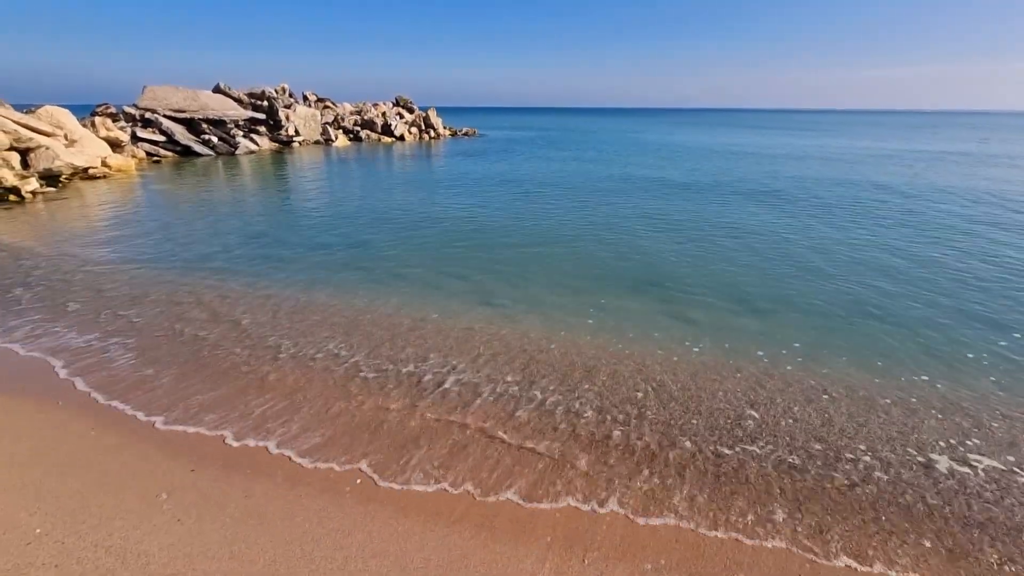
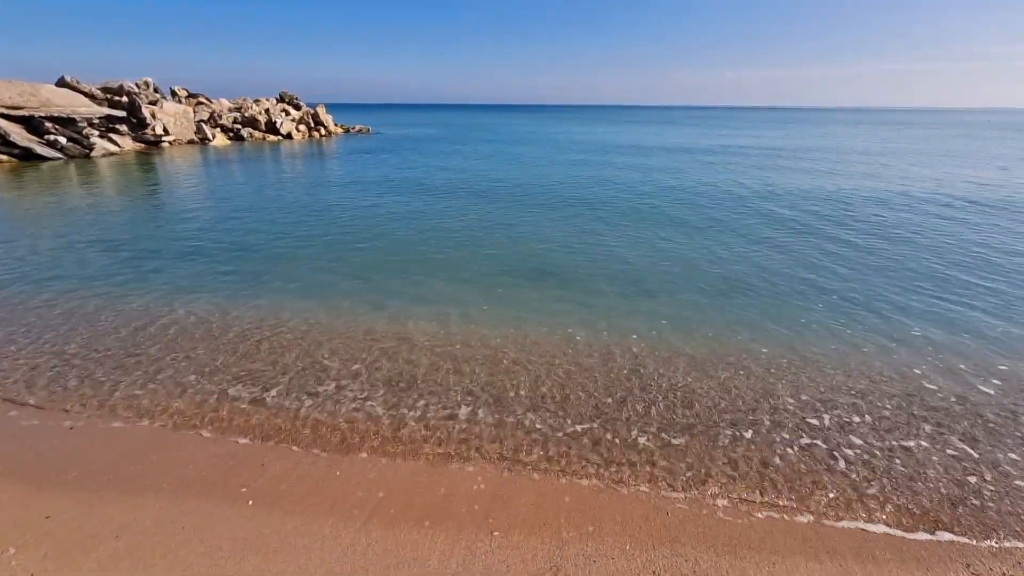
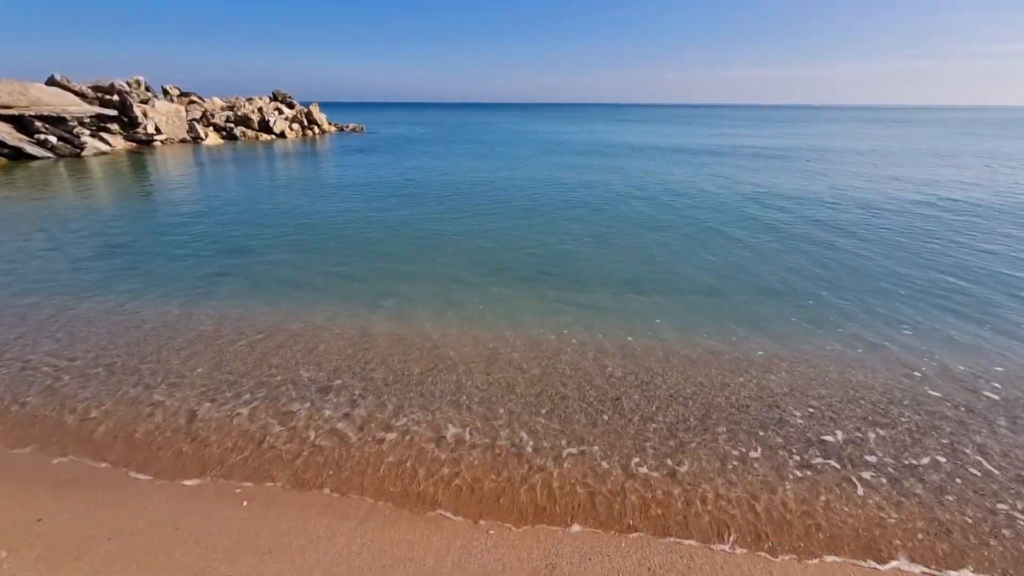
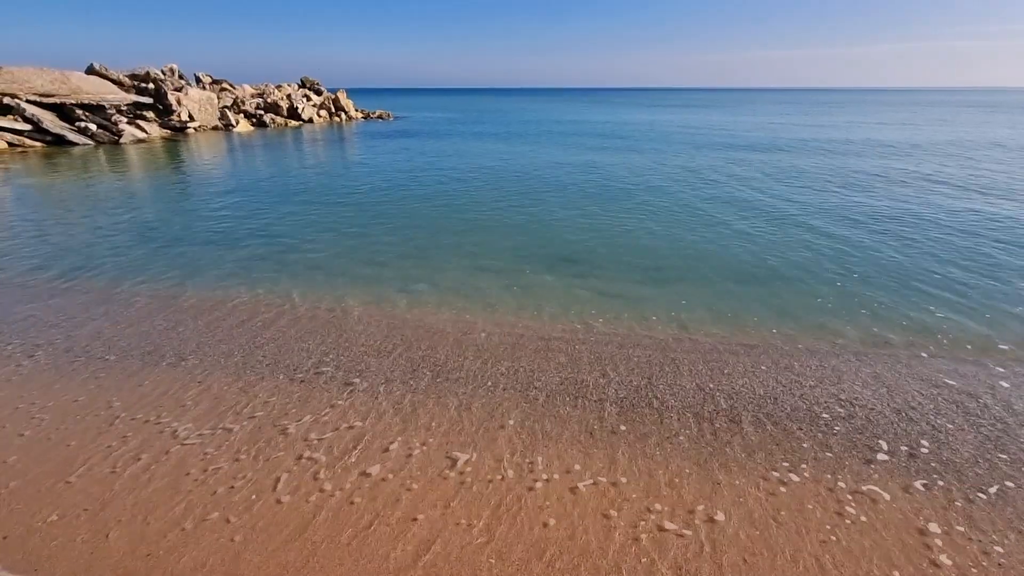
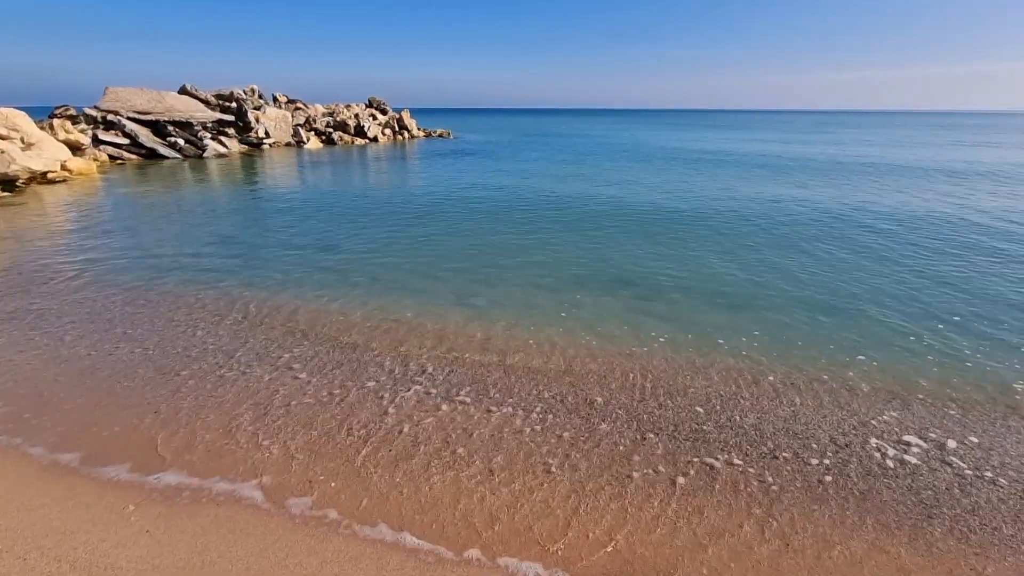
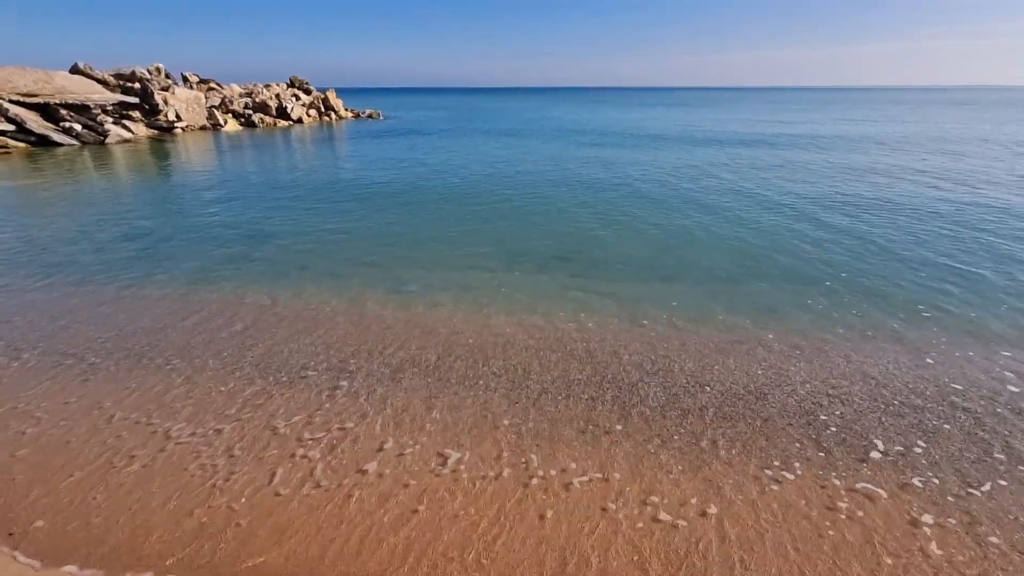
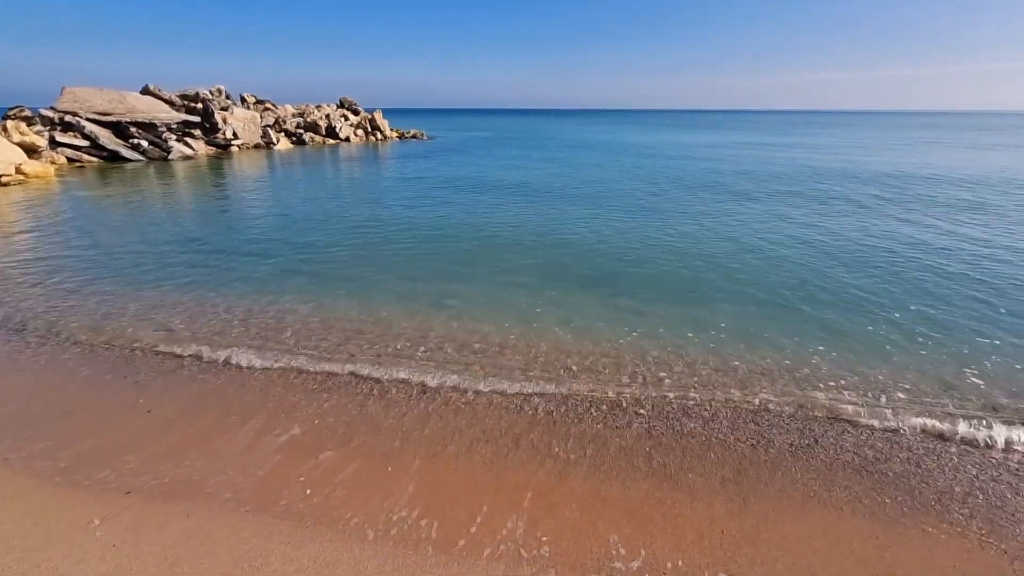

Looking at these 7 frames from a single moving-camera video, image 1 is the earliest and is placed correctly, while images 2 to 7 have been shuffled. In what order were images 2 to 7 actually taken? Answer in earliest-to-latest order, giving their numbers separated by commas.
5, 7, 2, 3, 6, 4
